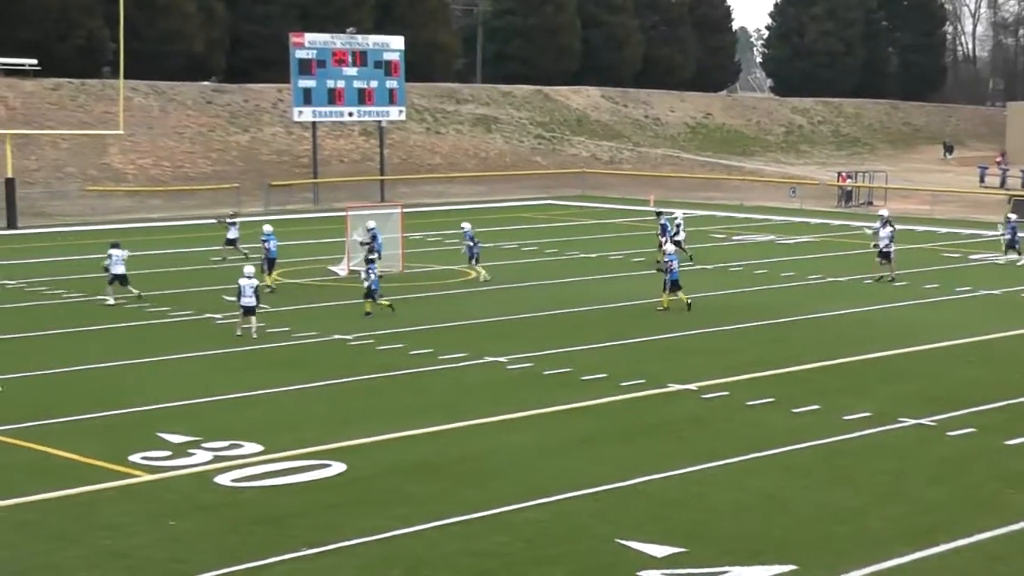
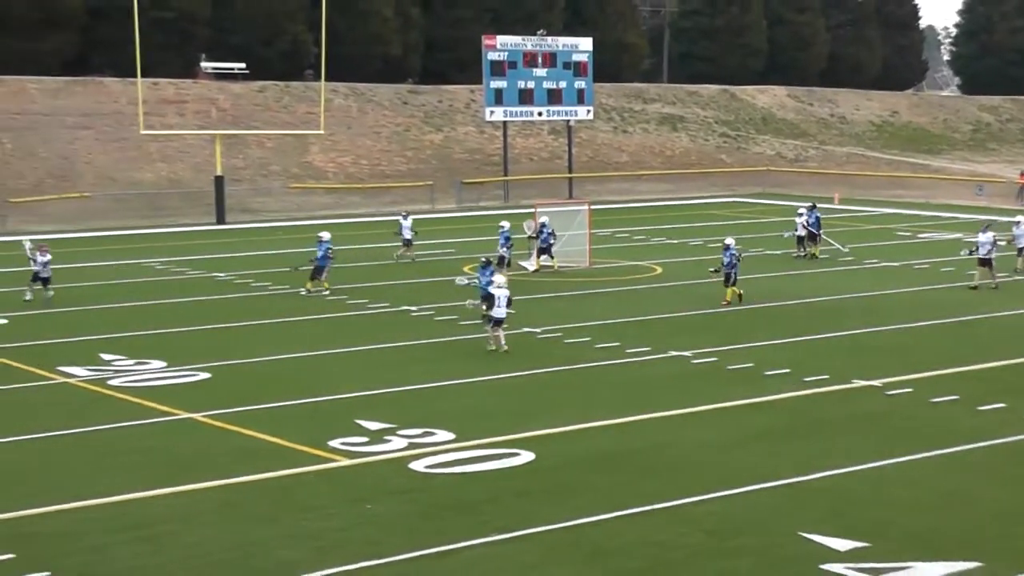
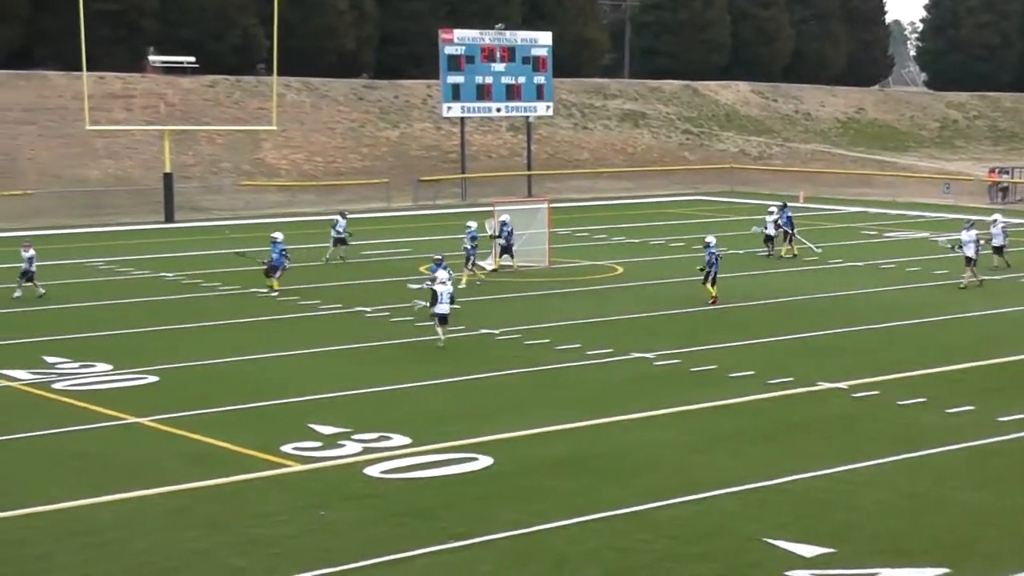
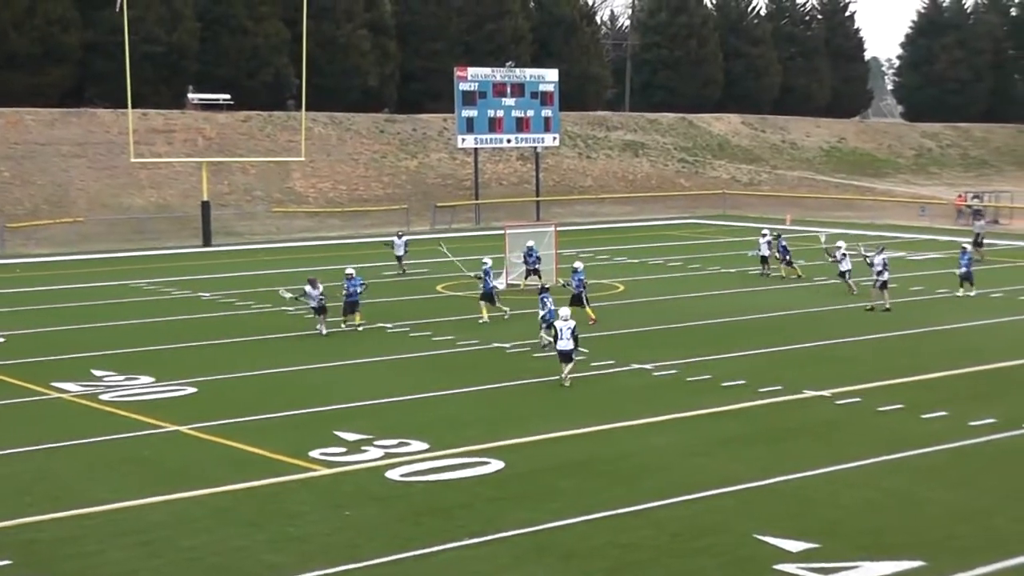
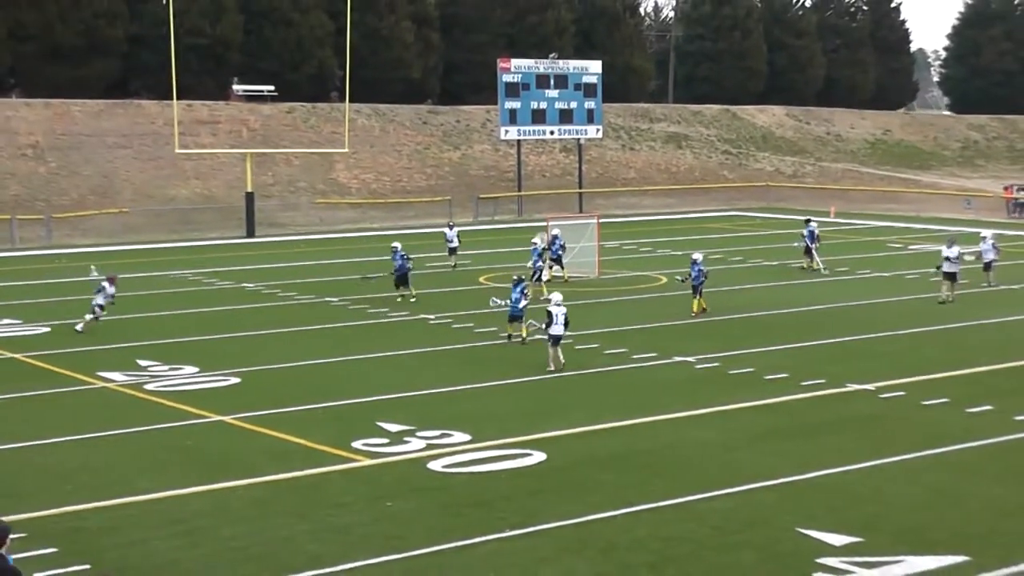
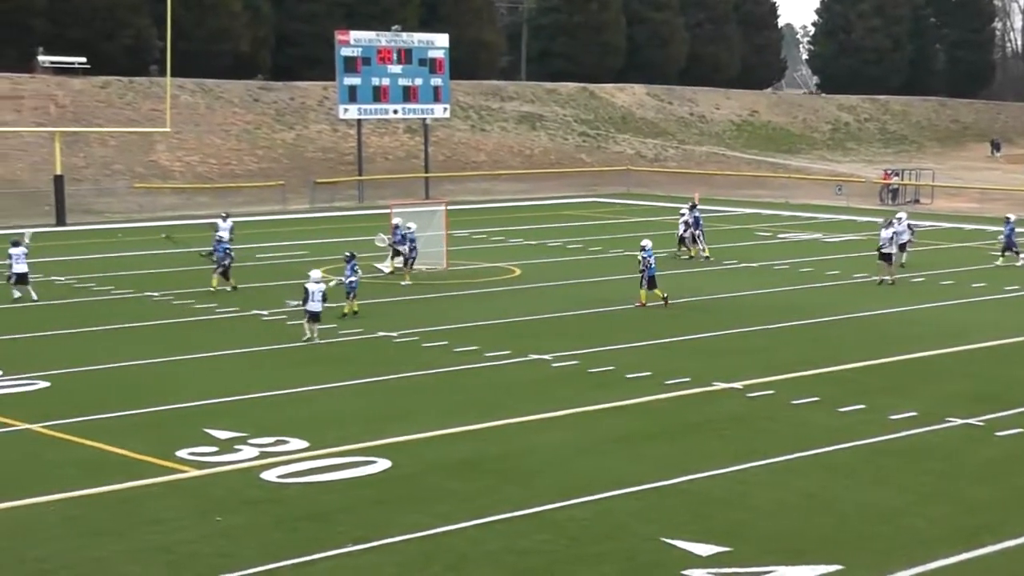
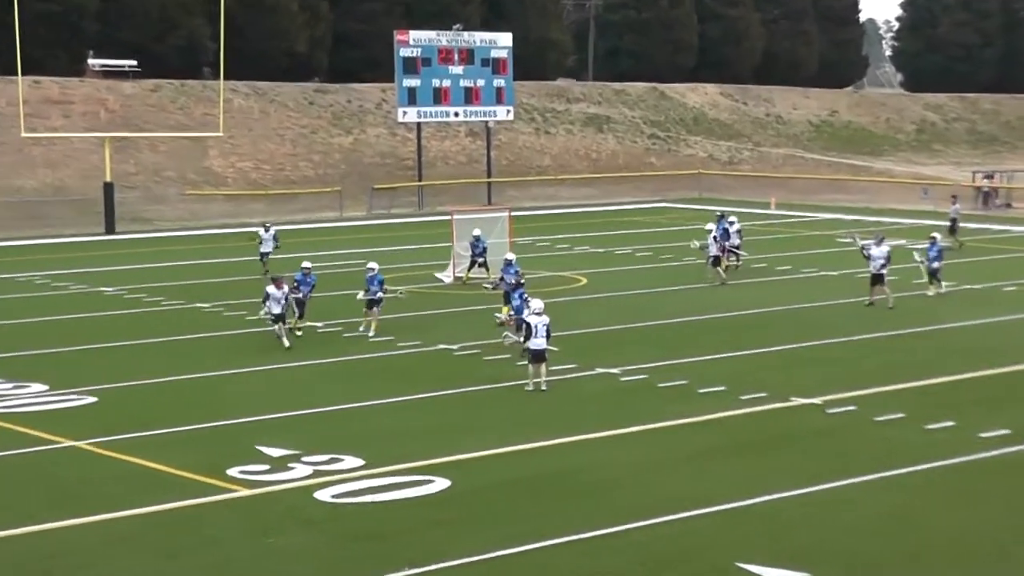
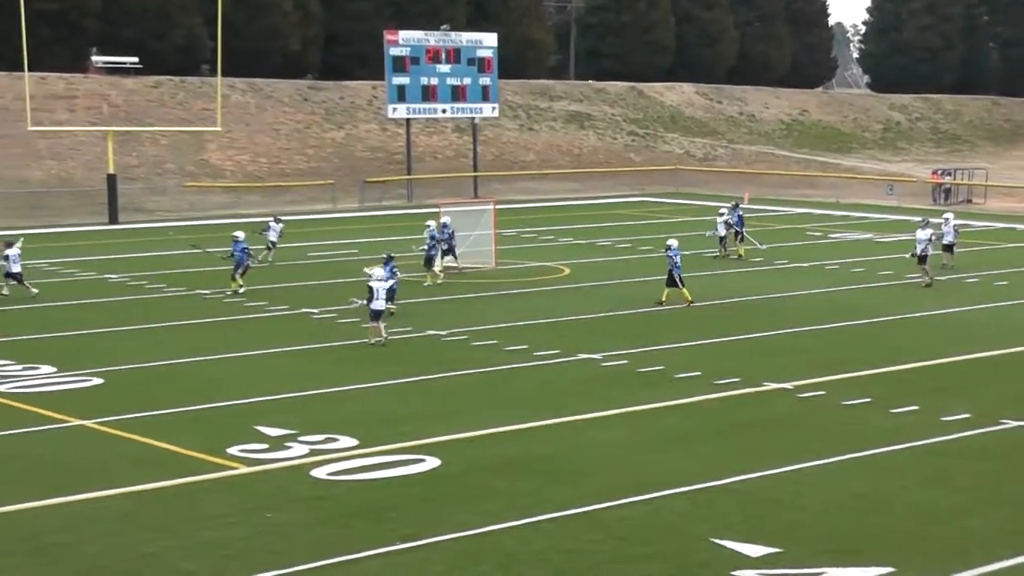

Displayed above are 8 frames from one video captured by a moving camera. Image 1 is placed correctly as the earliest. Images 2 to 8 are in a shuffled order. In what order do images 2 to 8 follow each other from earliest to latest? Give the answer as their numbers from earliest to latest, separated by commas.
6, 8, 3, 2, 5, 4, 7
